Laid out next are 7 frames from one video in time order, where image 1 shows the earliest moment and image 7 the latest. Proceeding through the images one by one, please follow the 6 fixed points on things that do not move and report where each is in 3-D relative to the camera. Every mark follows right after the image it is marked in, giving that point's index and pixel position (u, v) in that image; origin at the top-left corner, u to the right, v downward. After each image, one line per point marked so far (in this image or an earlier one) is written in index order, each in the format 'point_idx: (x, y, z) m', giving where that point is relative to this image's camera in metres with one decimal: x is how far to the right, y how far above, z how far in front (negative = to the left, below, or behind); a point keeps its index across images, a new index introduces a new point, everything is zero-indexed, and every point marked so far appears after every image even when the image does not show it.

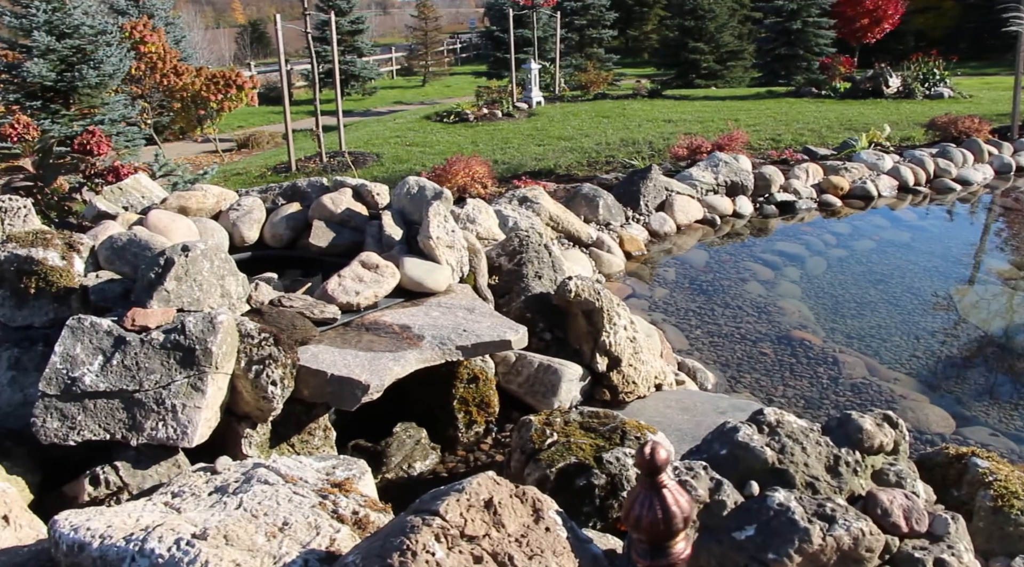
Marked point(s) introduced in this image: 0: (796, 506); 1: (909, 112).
0: (+0.7, -0.5, +1.9) m
1: (+4.9, +2.2, +10.0) m
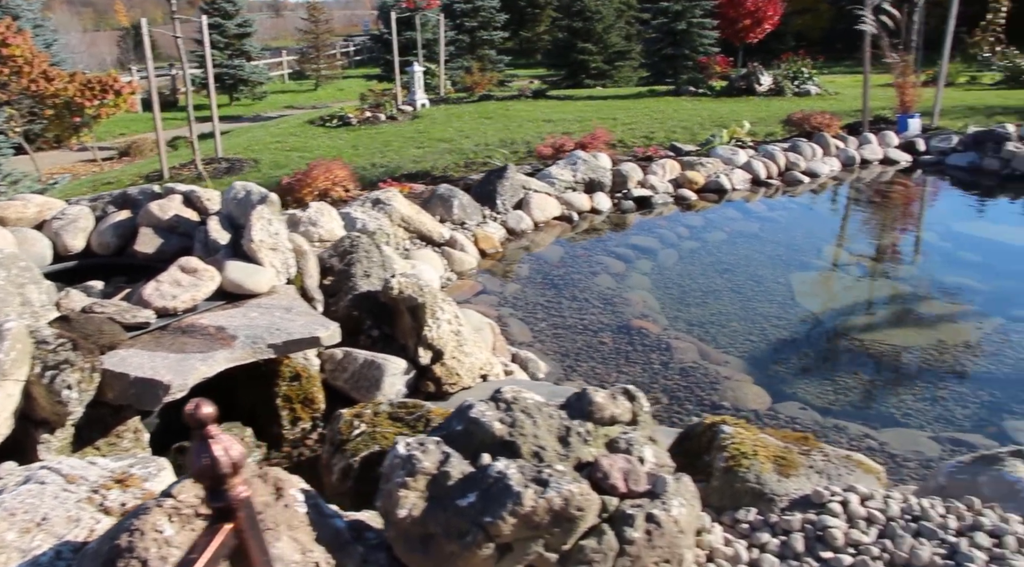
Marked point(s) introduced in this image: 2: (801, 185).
0: (0.0, -0.5, +2.1) m
1: (+3.4, +2.3, +10.5) m
2: (+2.9, +1.0, +8.1) m
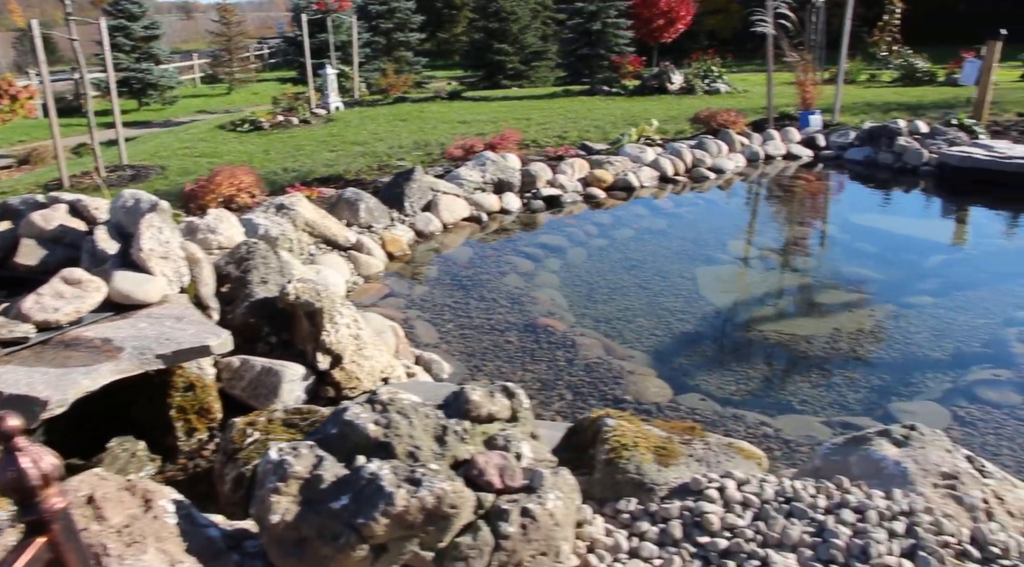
0: (-0.3, -0.5, +2.2) m
1: (+2.3, +2.4, +10.8) m
2: (+2.0, +1.1, +8.3) m
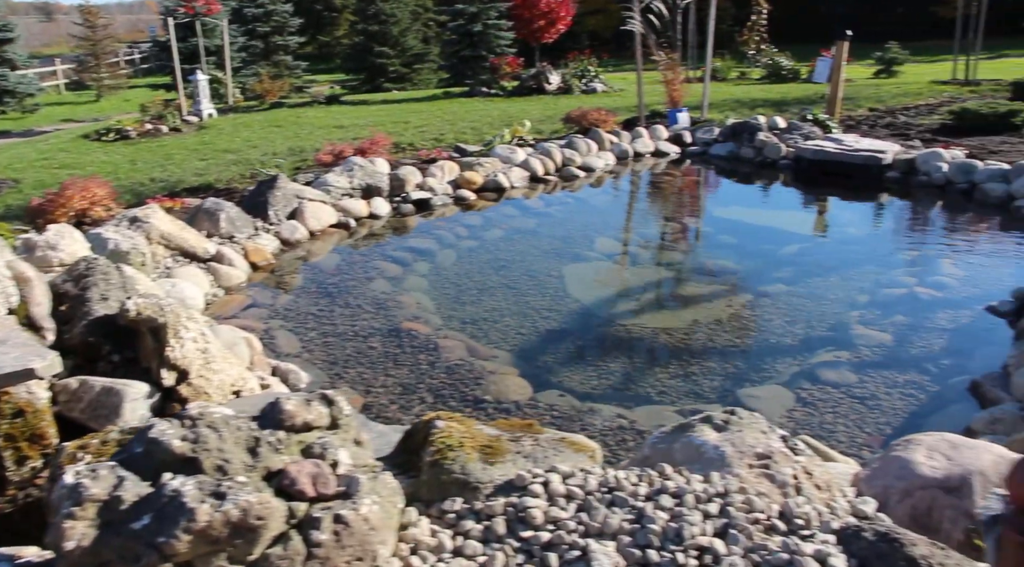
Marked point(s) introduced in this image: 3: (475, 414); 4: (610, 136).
0: (-0.9, -0.6, +2.1) m
1: (+0.6, +2.4, +11.0) m
2: (+0.7, +1.1, +8.5) m
3: (-0.2, -0.7, +4.4) m
4: (+1.1, +1.7, +9.3) m
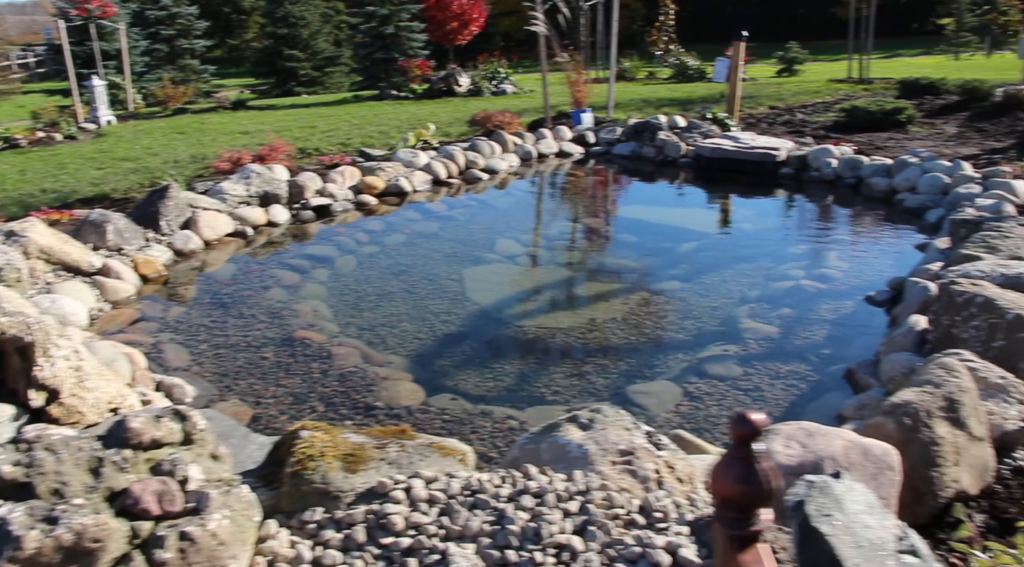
0: (-1.3, -0.6, +2.1) m
1: (-0.6, +2.4, +11.1) m
2: (-0.3, +1.1, +8.6) m
3: (-0.8, -0.8, +4.4) m
4: (0.0, +1.7, +9.3) m
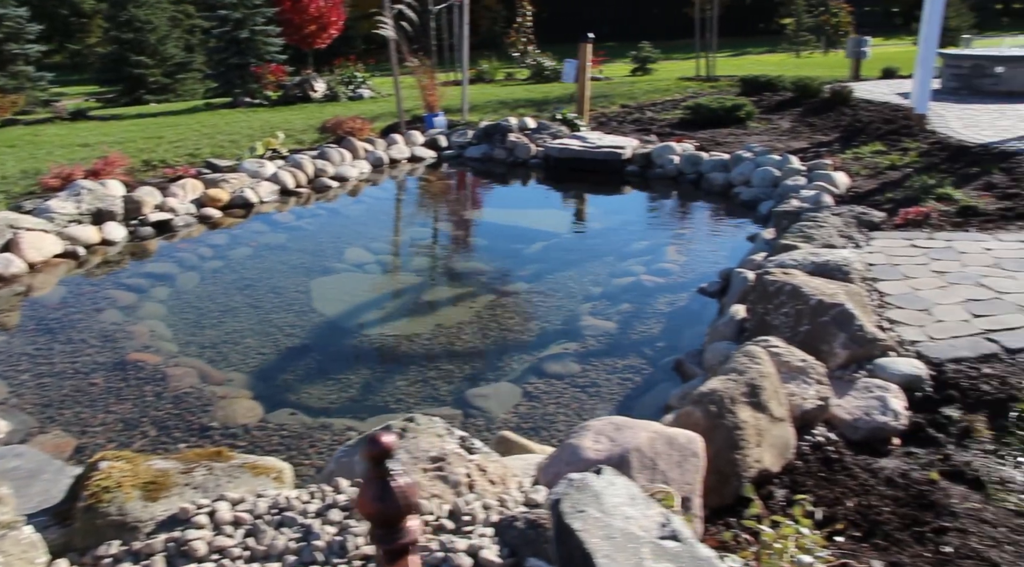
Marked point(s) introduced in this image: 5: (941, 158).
0: (-1.9, -0.7, +2.0) m
1: (-2.5, +2.3, +10.9) m
2: (-1.8, +1.0, +8.5) m
3: (-1.7, -0.9, +4.3) m
4: (-1.6, +1.6, +9.3) m
5: (+4.2, +1.2, +7.8) m
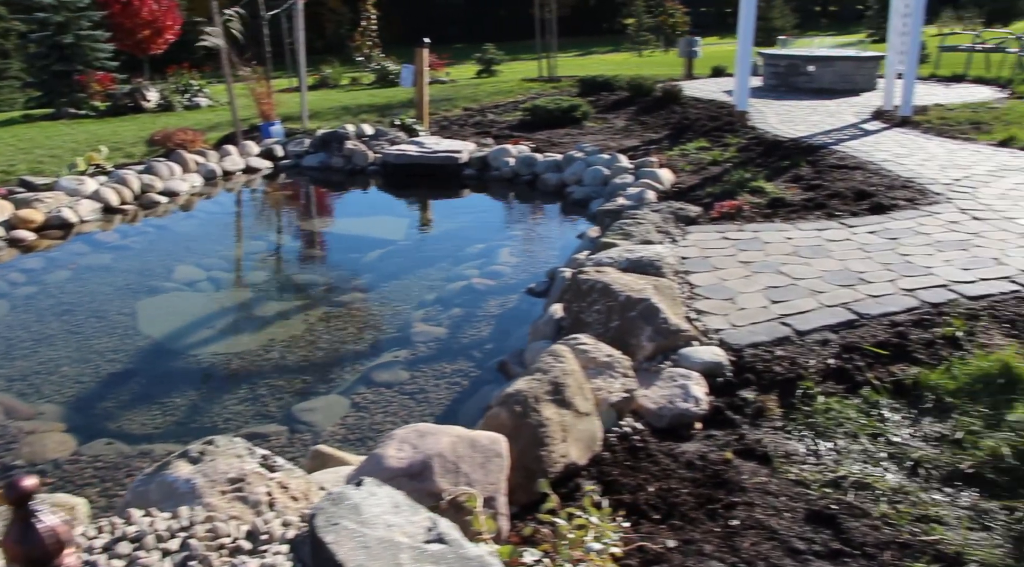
0: (-2.5, -0.9, +1.8) m
1: (-4.6, +2.1, +10.5) m
2: (-3.4, +0.8, +8.2) m
3: (-2.6, -1.0, +4.1) m
4: (-3.4, +1.5, +9.0) m
5: (+2.5, +1.4, +8.4) m
